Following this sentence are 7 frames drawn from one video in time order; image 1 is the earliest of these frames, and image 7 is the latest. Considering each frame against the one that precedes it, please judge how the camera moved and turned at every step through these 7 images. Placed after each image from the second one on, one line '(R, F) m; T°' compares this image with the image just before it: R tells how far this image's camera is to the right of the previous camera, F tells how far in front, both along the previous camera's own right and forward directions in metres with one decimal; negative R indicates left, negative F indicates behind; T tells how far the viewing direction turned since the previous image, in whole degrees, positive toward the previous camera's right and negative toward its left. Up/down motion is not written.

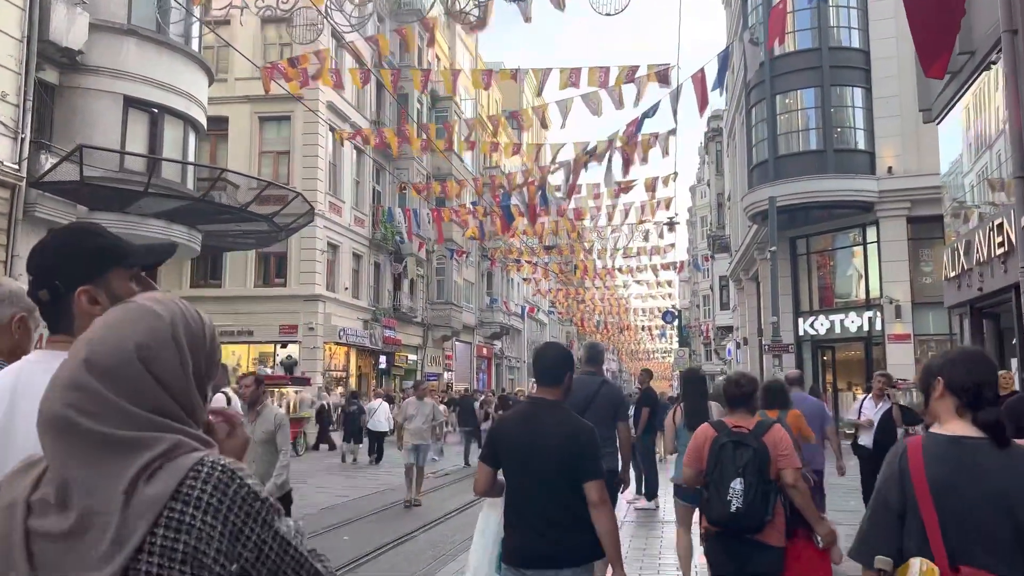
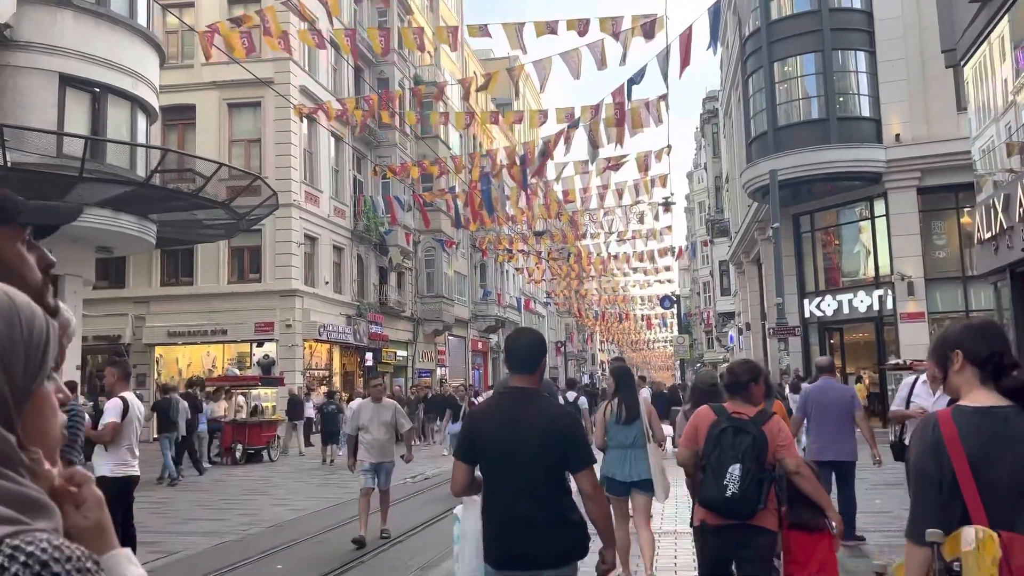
(+0.3, +1.5) m; 0°
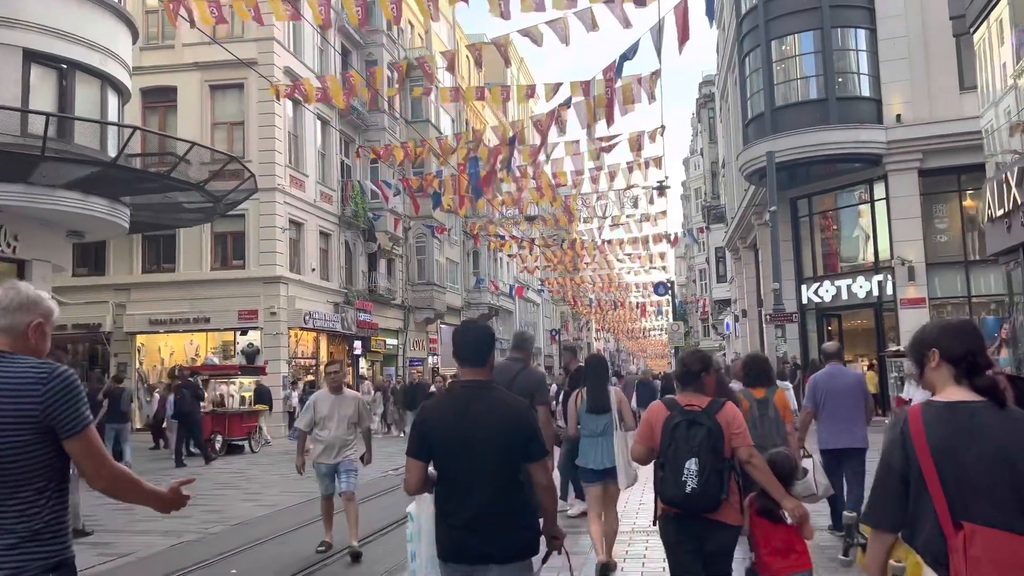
(+0.2, +0.6) m; 0°
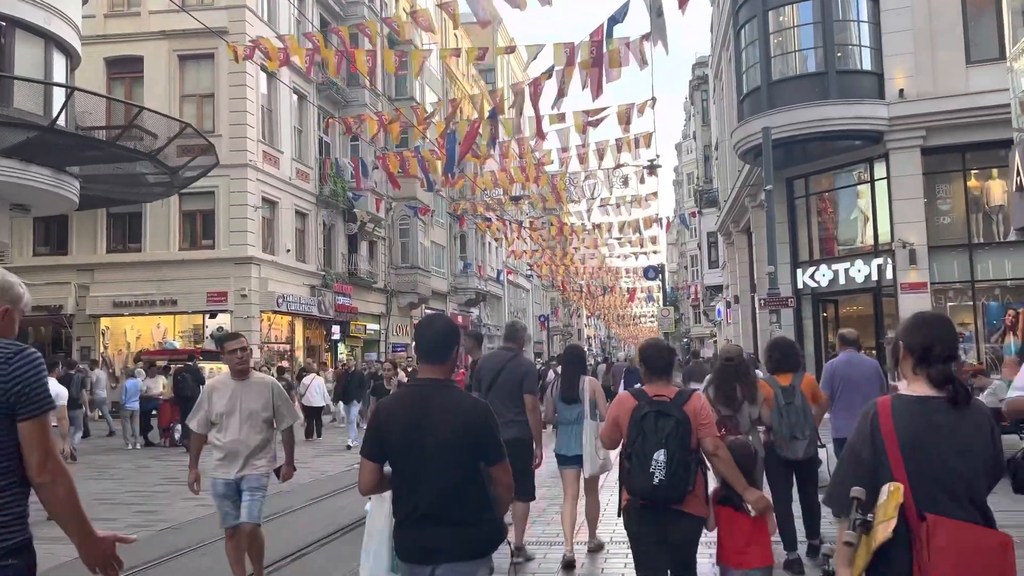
(+0.2, +1.1) m; +1°
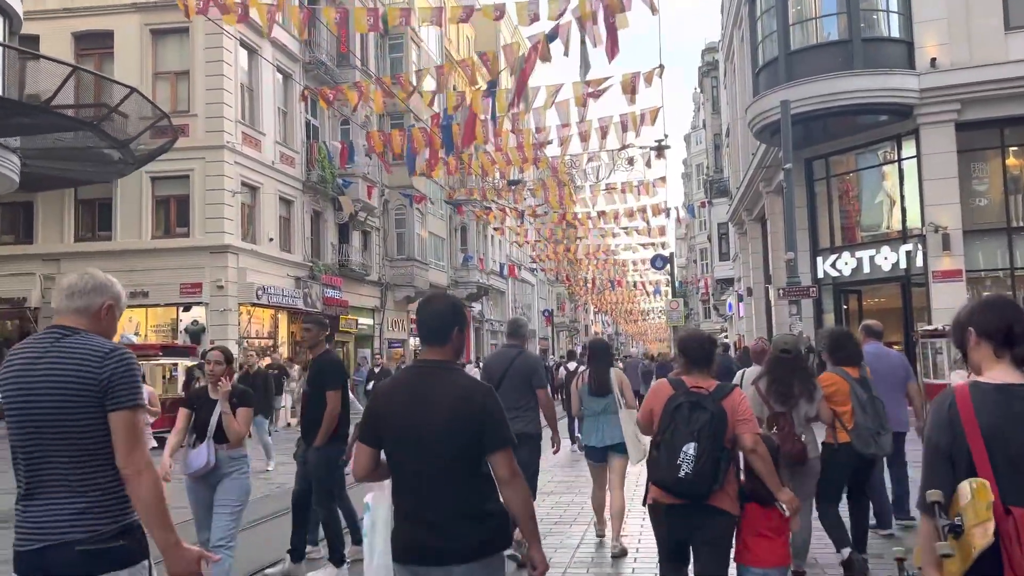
(+0.3, +1.7) m; -1°
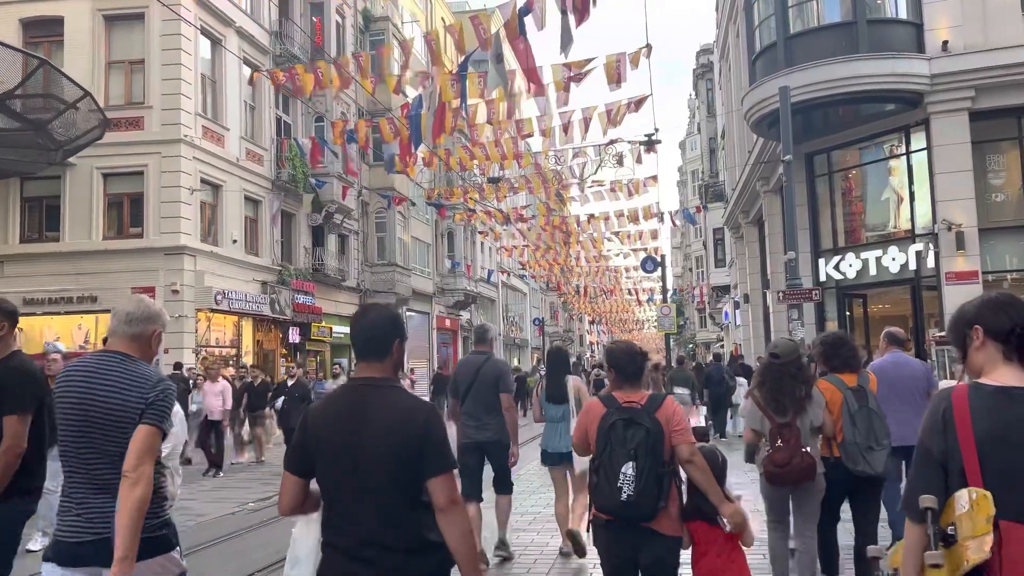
(+0.4, +1.6) m; 0°
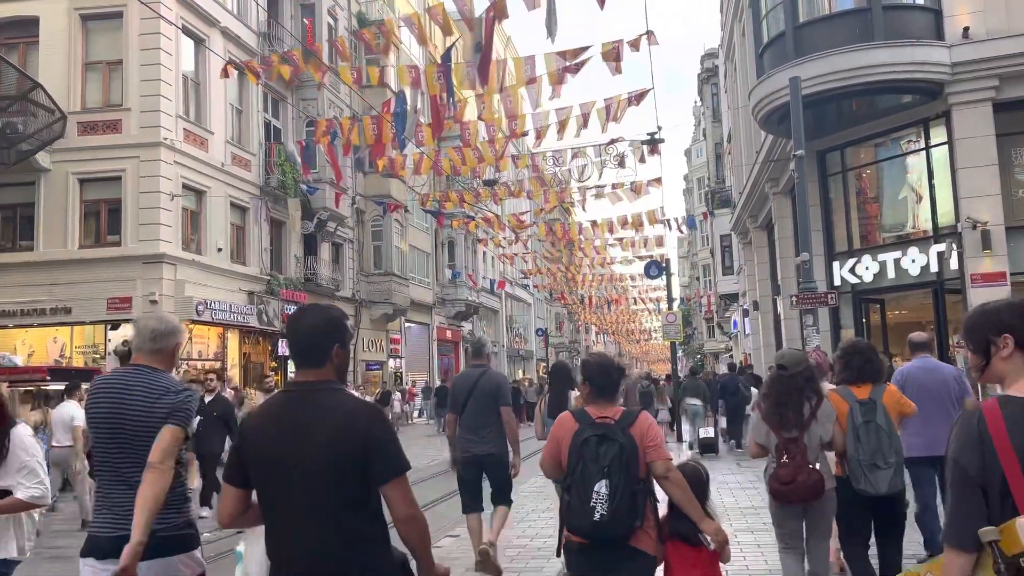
(+0.2, +1.1) m; 0°
